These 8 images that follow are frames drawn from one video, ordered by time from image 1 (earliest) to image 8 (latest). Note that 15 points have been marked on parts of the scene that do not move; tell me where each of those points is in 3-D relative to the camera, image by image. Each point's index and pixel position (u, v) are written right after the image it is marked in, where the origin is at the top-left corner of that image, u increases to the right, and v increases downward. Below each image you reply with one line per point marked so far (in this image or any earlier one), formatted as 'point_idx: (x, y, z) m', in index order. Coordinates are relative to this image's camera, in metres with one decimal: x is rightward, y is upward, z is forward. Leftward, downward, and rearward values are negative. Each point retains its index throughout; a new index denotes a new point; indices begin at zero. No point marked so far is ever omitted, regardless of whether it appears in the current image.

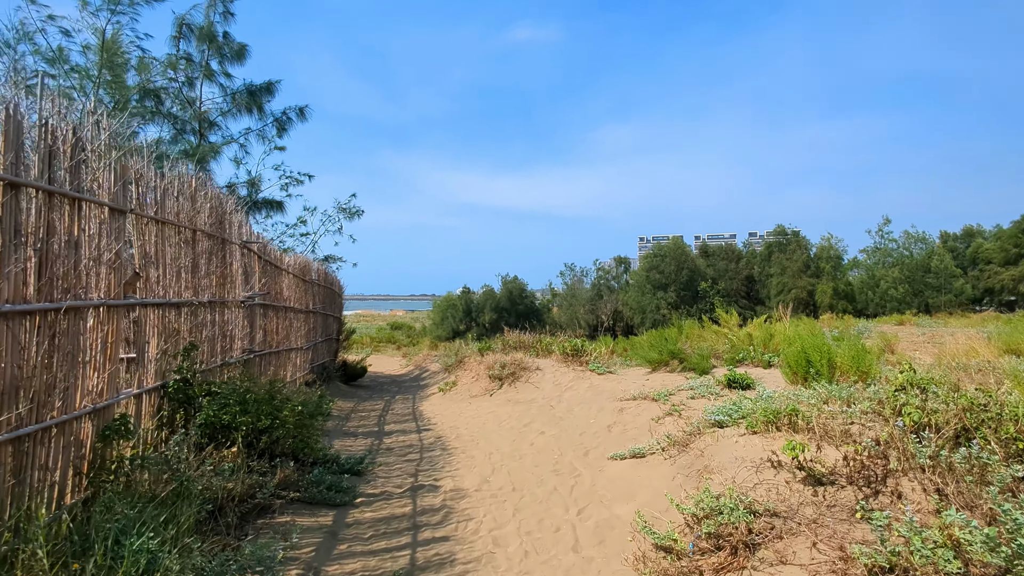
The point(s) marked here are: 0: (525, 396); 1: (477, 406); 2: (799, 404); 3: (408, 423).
0: (+0.2, -1.8, +8.3) m
1: (-0.6, -2.0, +8.4) m
2: (+2.4, -1.0, +4.4) m
3: (-1.6, -2.0, +7.7) m
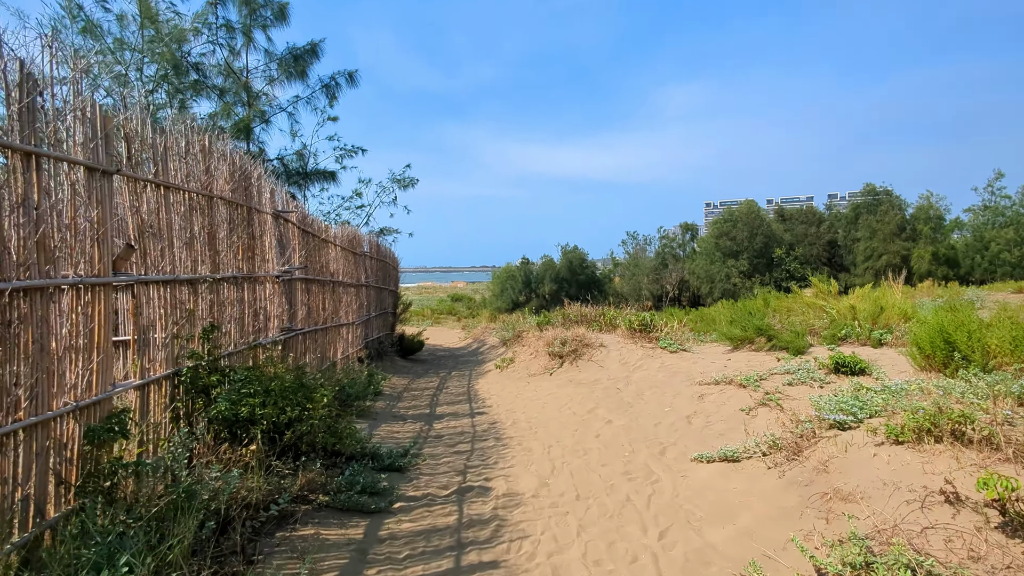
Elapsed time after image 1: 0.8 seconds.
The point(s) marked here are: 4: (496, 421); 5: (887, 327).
0: (+1.1, -1.3, +7.5) m
1: (+0.3, -1.5, +7.8) m
2: (+2.9, -0.8, +3.3) m
3: (-0.7, -1.6, +7.1) m
4: (-0.2, -1.6, +6.0) m
5: (+5.1, -0.6, +7.0) m
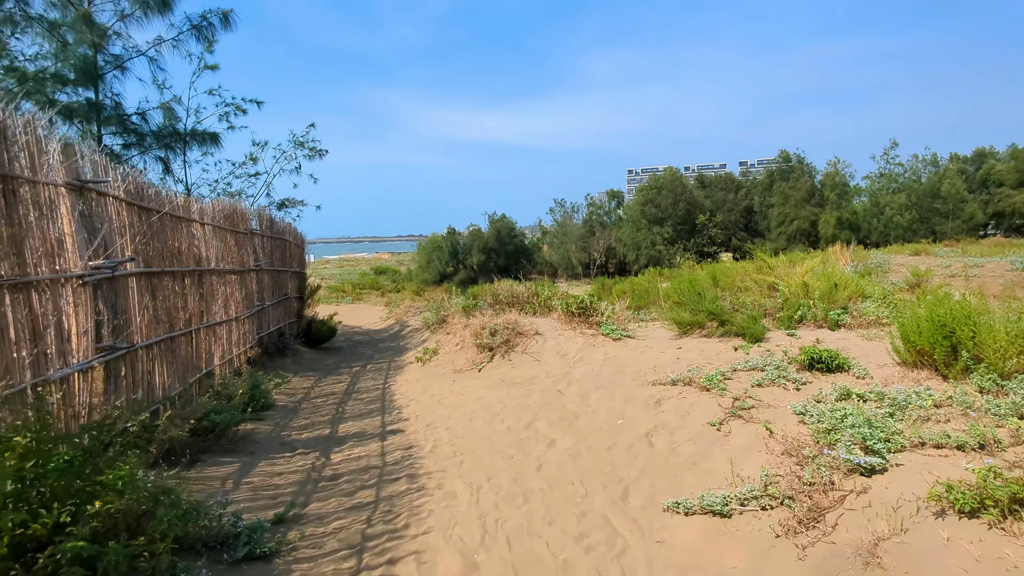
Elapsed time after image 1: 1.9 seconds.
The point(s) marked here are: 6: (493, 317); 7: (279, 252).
0: (+0.1, -1.1, +6.5) m
1: (-0.7, -1.3, +6.7) m
2: (+2.4, -0.7, +2.6) m
3: (-1.6, -1.5, +5.9) m
4: (-0.9, -1.5, +4.8) m
5: (+4.2, -0.3, +6.5) m
6: (-0.3, -0.5, +8.3) m
7: (-4.5, +0.7, +10.0) m
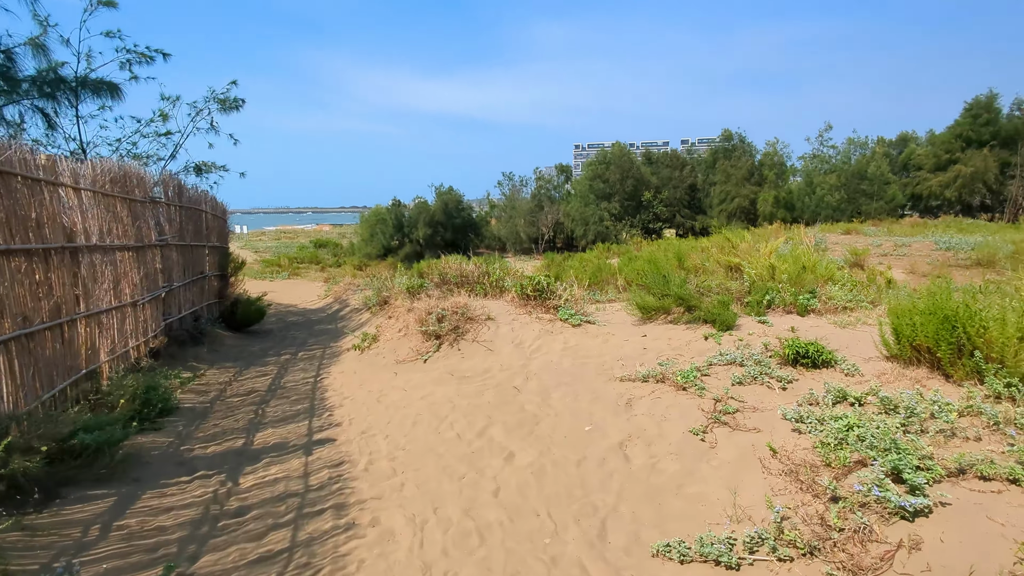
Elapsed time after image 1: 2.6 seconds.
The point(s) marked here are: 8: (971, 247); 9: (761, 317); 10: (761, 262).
0: (-0.5, -0.9, +5.8) m
1: (-1.2, -1.1, +5.9) m
2: (+2.3, -0.7, +2.1) m
3: (-2.1, -1.3, +5.0) m
4: (-1.3, -1.4, +4.1) m
5: (+3.6, 0.0, +6.2) m
6: (-1.1, -0.2, +7.5) m
7: (-5.4, +1.1, +8.7) m
8: (+14.8, +1.3, +16.6) m
9: (+2.7, -0.3, +5.7) m
10: (+3.4, +0.4, +6.9) m
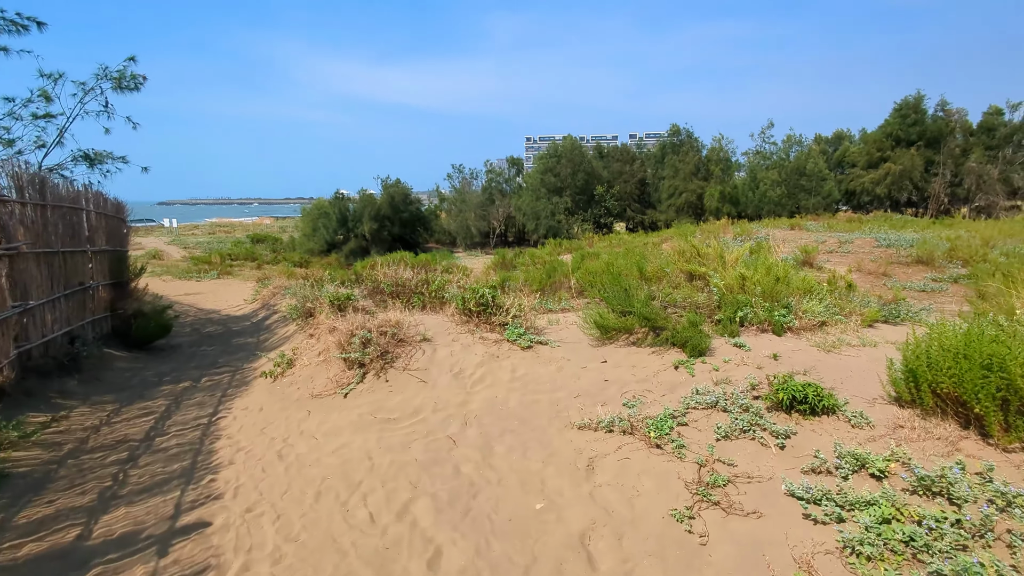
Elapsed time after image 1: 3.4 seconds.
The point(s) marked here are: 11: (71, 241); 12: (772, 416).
0: (-1.0, -1.1, +4.8) m
1: (-1.8, -1.3, +4.8) m
2: (+2.0, -0.9, +1.4) m
3: (-2.6, -1.5, +3.9) m
4: (-1.8, -1.6, +3.0) m
5: (+2.9, -0.2, +5.5) m
6: (-1.8, -0.4, +6.4) m
7: (-6.2, +0.9, +7.2) m
8: (+13.1, +1.4, +16.9) m
9: (+2.2, -0.5, +4.9) m
10: (+2.7, +0.2, +6.3) m
11: (-6.2, +0.7, +7.2) m
12: (+1.7, -0.8, +3.4) m
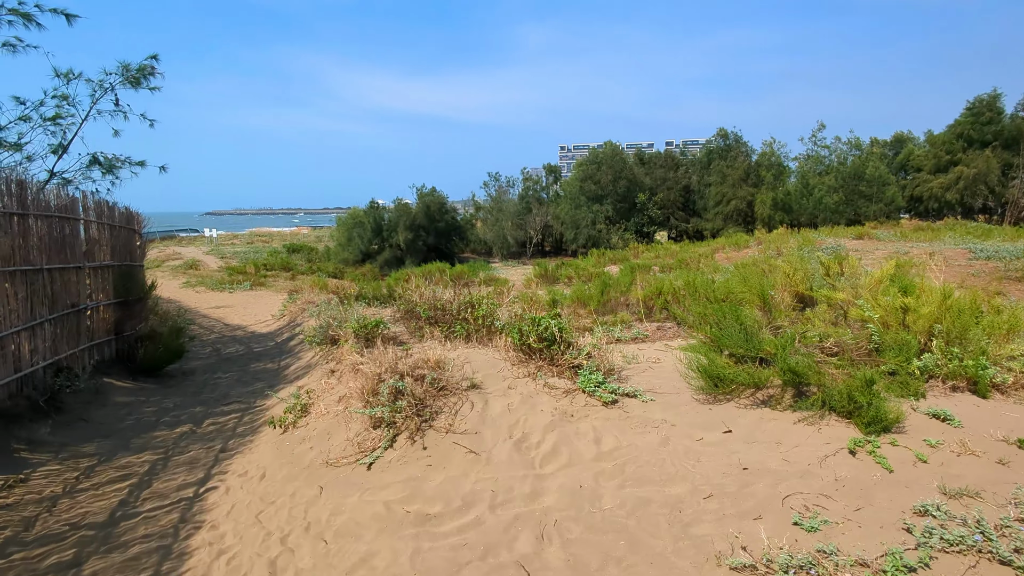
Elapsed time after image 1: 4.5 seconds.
0: (-0.5, -1.4, +3.4) m
1: (-1.3, -1.5, +3.5) m
2: (+2.4, -1.2, -0.2) m
3: (-2.1, -1.8, +2.6) m
4: (-1.3, -1.8, +1.7) m
5: (+3.6, -0.5, +3.9) m
6: (-1.1, -0.6, +5.1) m
7: (-5.5, +0.6, +6.2) m
8: (+14.5, +0.9, +14.7) m
9: (+2.7, -0.8, +3.4) m
10: (+3.3, -0.1, +4.7) m
11: (-5.4, +0.4, +6.2) m
12: (+2.2, -1.1, +1.9) m
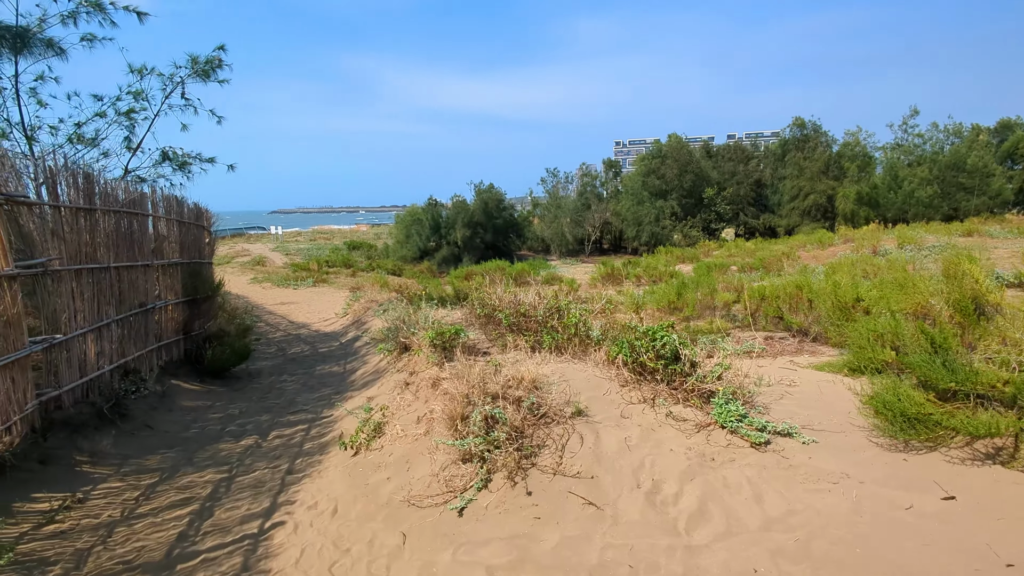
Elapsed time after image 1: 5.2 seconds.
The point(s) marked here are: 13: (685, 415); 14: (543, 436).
0: (+0.3, -1.4, +2.7) m
1: (-0.5, -1.6, +2.8) m
2: (+2.7, -1.3, -1.2) m
3: (-1.4, -1.8, +2.0) m
4: (-0.7, -1.9, +1.0) m
5: (+4.3, -0.6, +2.7) m
6: (-0.2, -0.7, +4.4) m
7: (-4.4, +0.6, +5.9) m
8: (+16.3, +0.7, +12.4) m
9: (+3.5, -0.9, +2.3) m
10: (+4.2, -0.2, +3.5) m
11: (-4.4, +0.4, +5.9) m
12: (+2.8, -1.2, +0.9) m
13: (+1.2, -0.9, +3.7) m
14: (+0.2, -1.0, +3.6) m
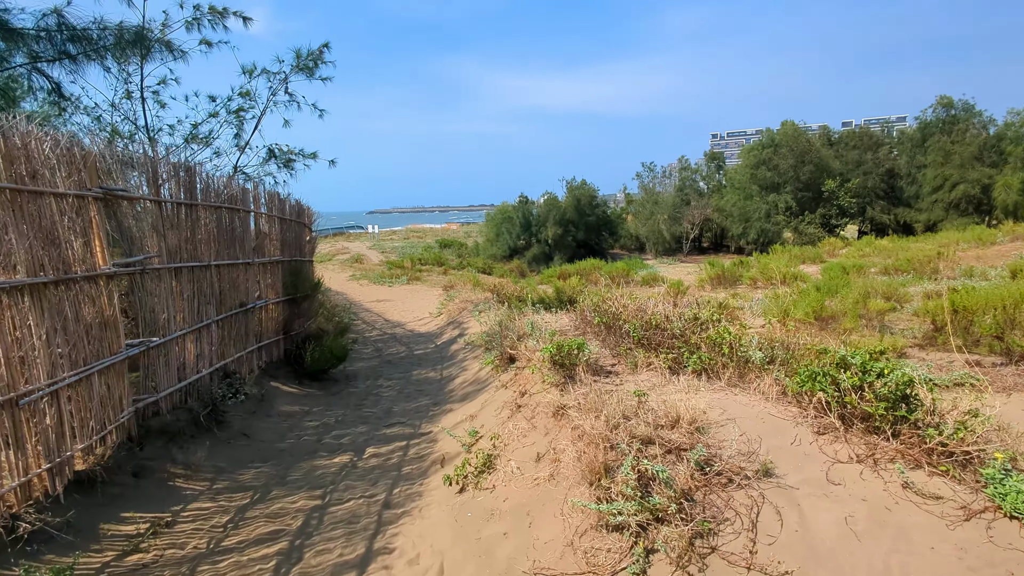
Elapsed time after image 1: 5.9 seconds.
0: (+0.9, -1.5, +1.7) m
1: (+0.2, -1.6, +2.0) m
2: (+2.7, -1.4, -2.5) m
3: (-0.8, -1.8, +1.3) m
4: (-0.3, -1.9, +0.2) m
5: (+5.0, -0.7, +1.1) m
6: (+0.8, -0.7, +3.5) m
7: (-3.1, +0.6, +5.6) m
8: (+18.4, +0.4, +8.6) m
9: (+4.0, -1.0, +0.8) m
10: (+5.0, -0.3, +1.9) m
11: (-3.1, +0.4, +5.7) m
12: (+3.1, -1.3, -0.5) m
13: (+2.1, -1.0, +2.5) m
14: (+1.1, -1.1, +2.6) m
